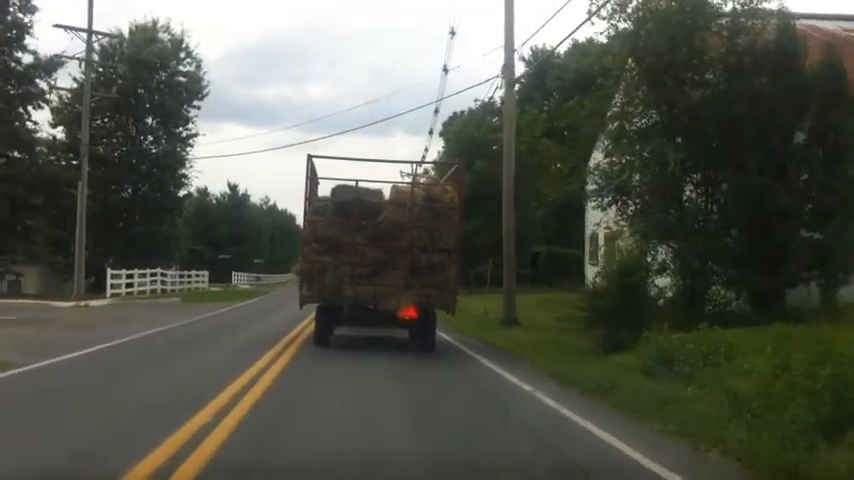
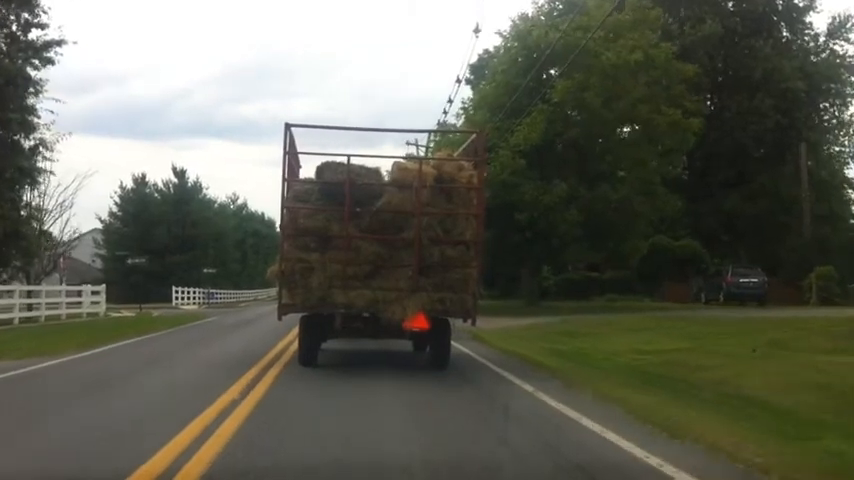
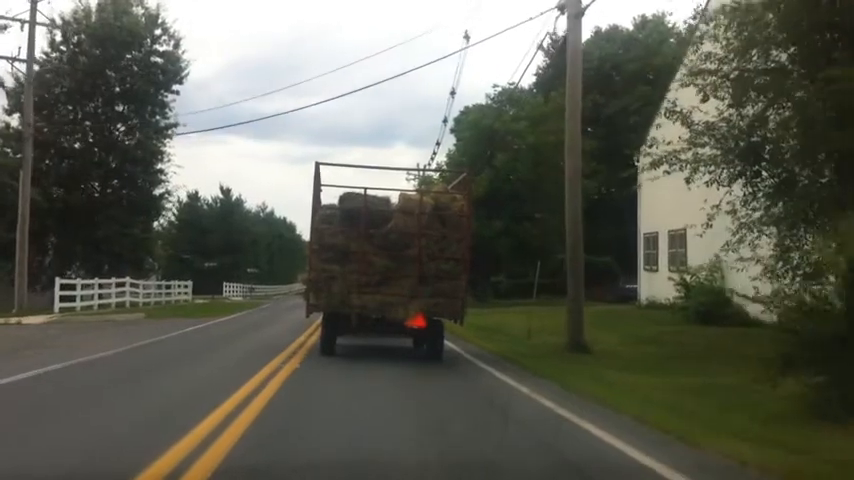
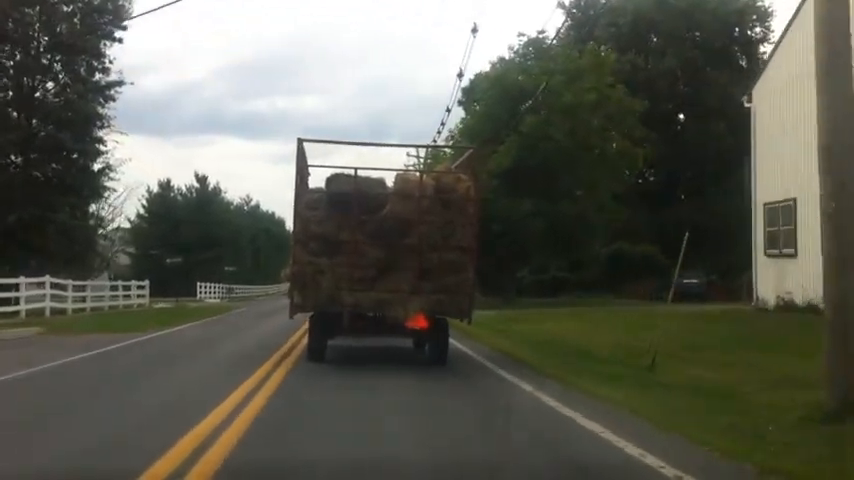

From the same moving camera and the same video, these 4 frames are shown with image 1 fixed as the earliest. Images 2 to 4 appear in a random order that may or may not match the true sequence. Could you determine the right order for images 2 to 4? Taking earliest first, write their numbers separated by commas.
3, 4, 2
